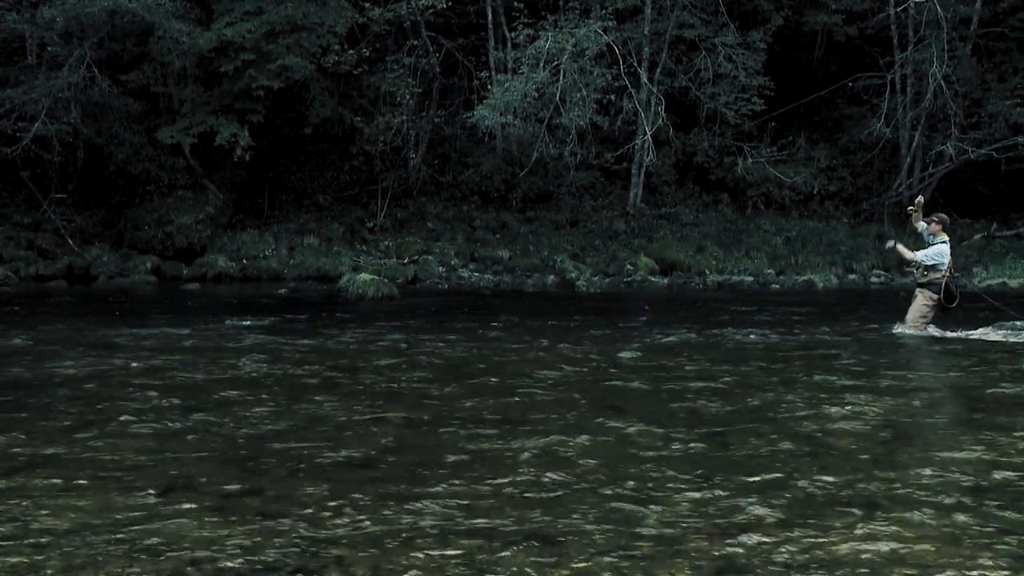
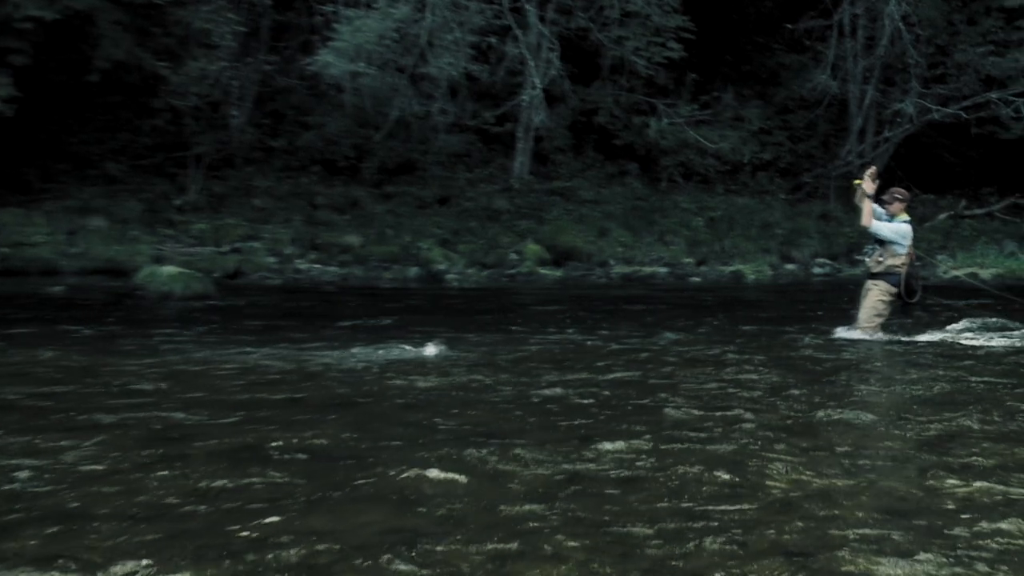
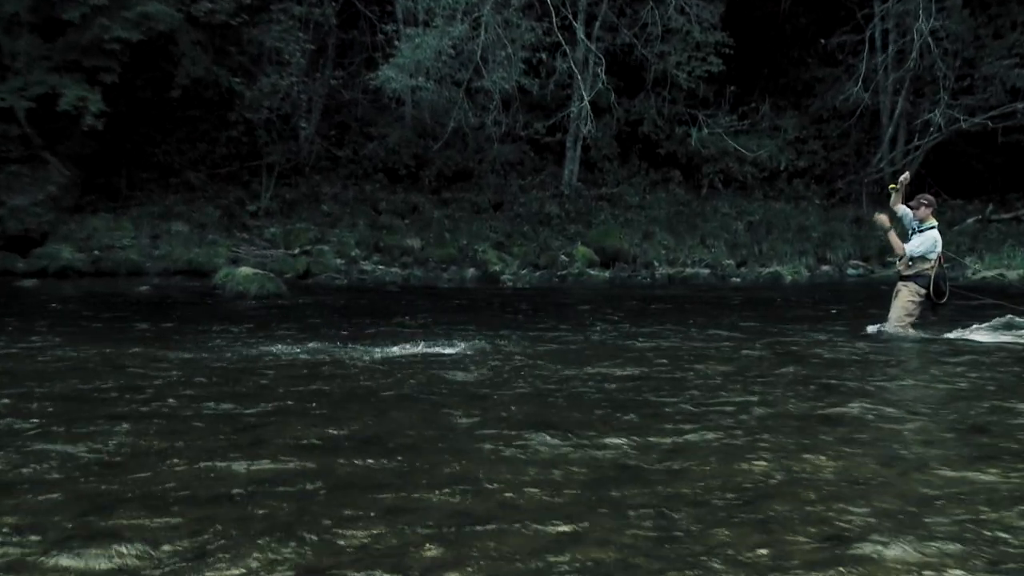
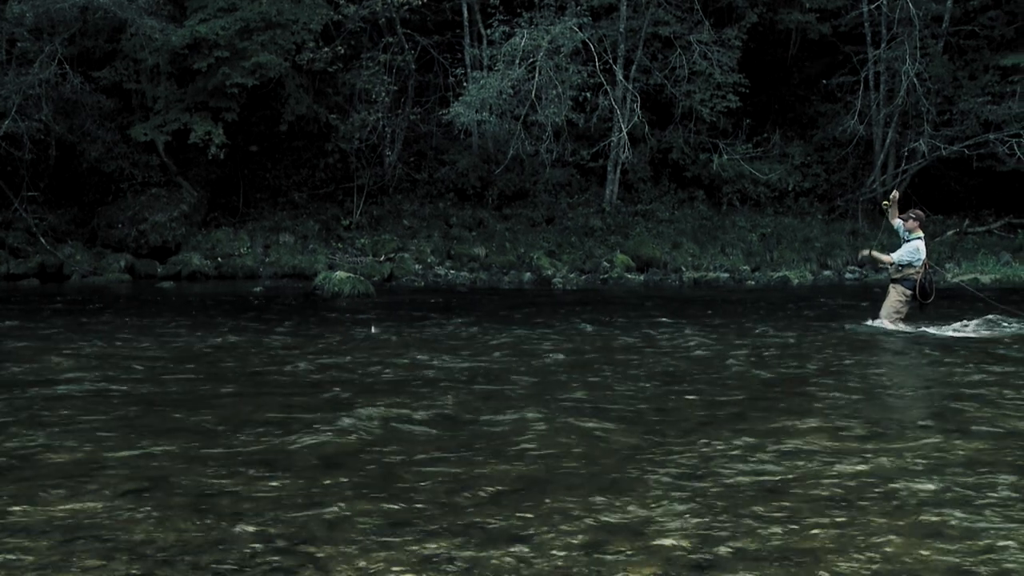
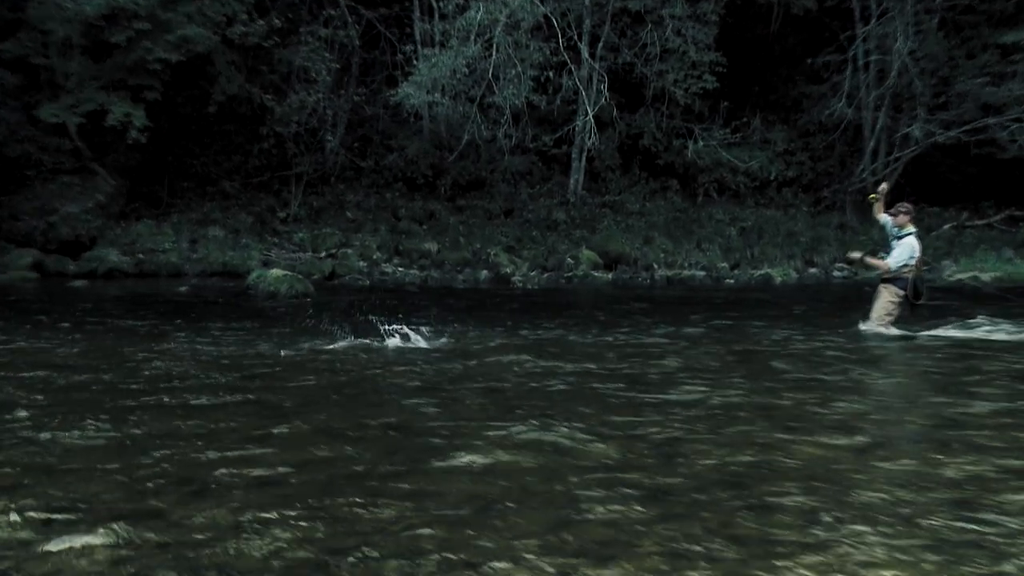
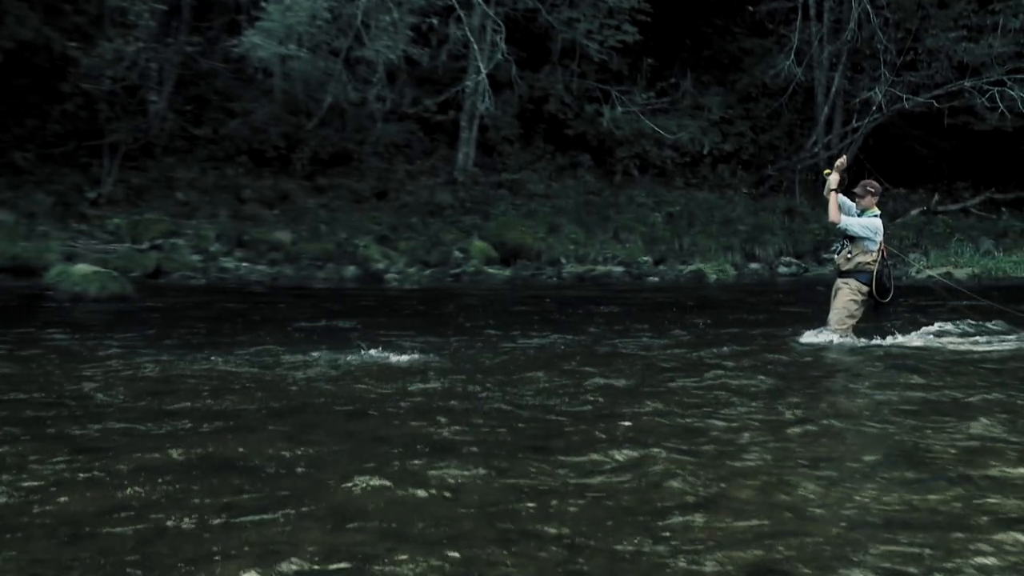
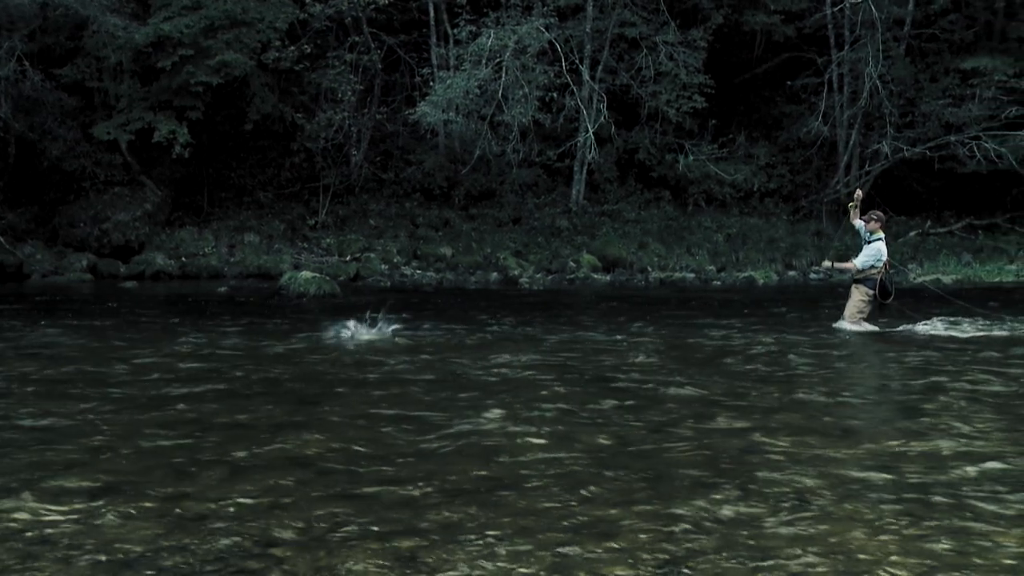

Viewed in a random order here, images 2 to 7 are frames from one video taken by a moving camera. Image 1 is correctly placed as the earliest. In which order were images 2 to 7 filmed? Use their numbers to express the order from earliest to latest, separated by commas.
4, 7, 5, 3, 2, 6
